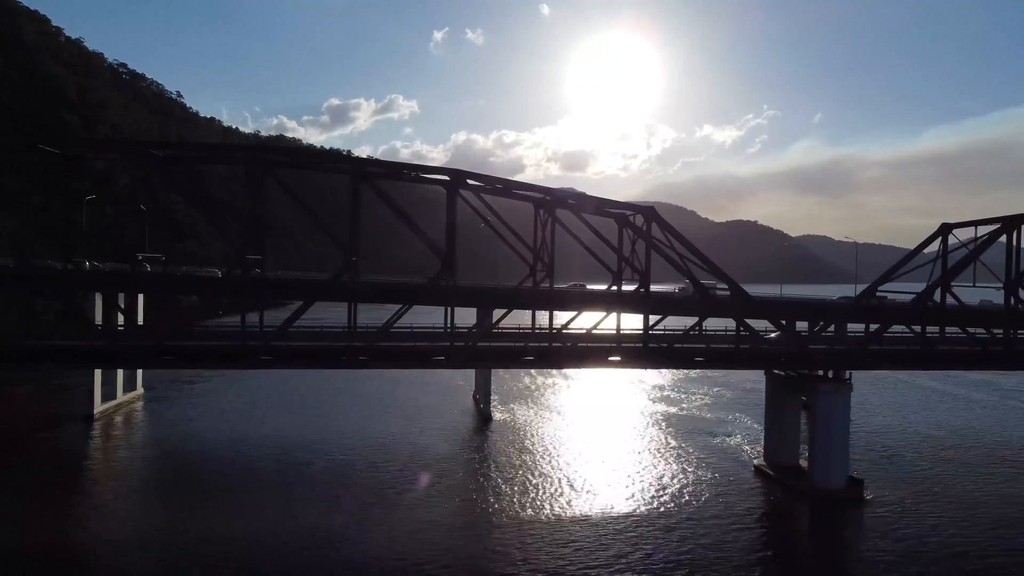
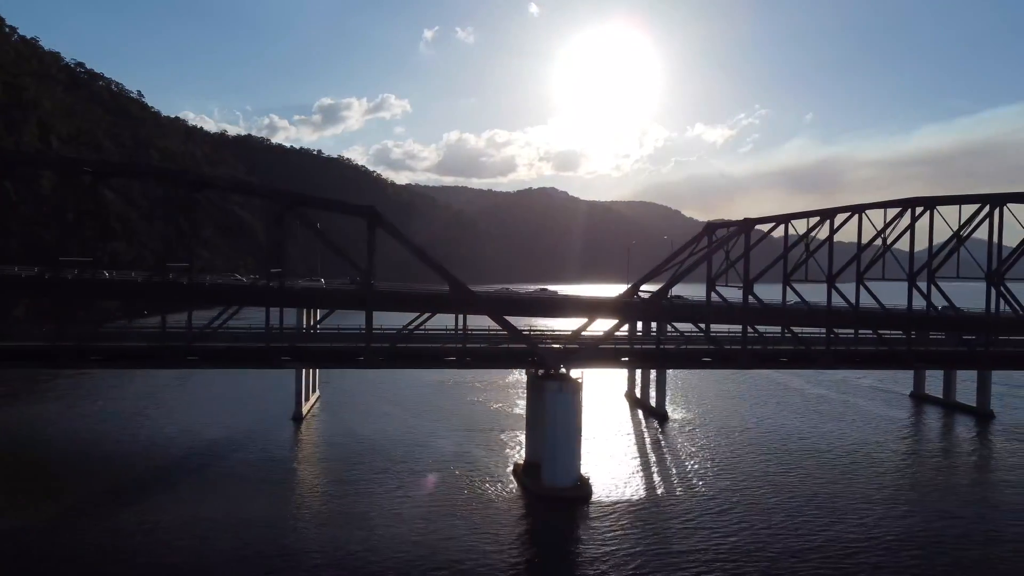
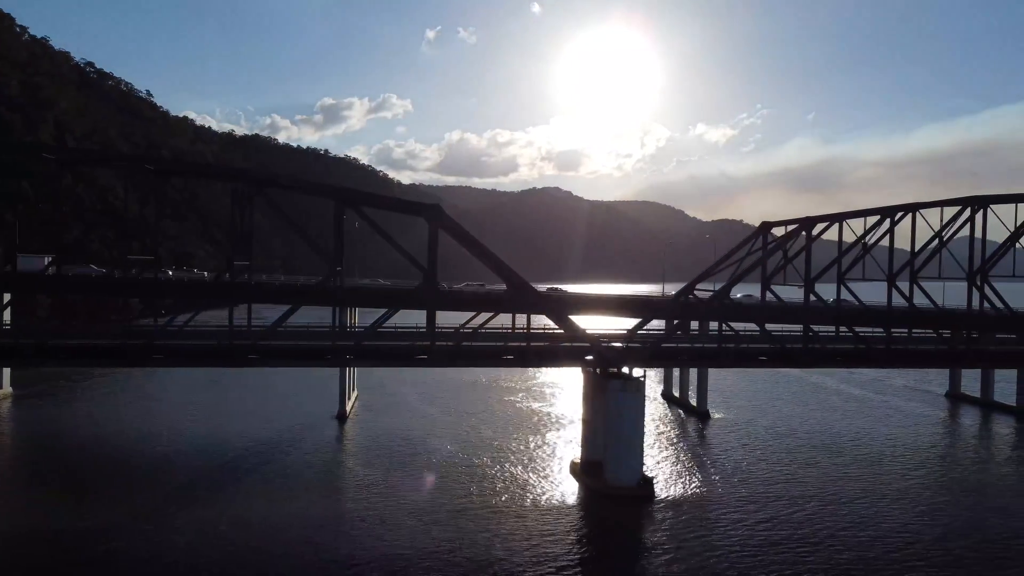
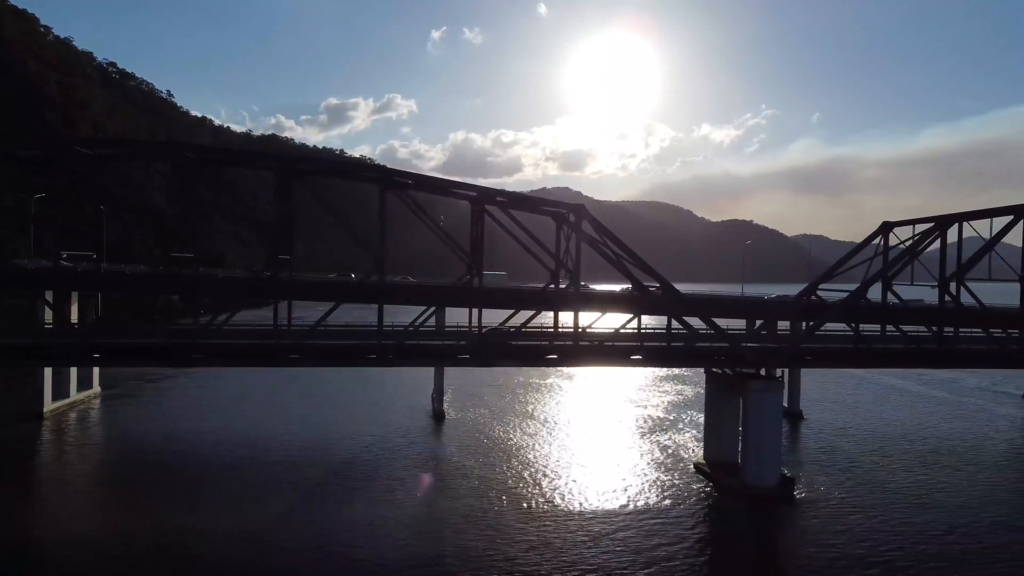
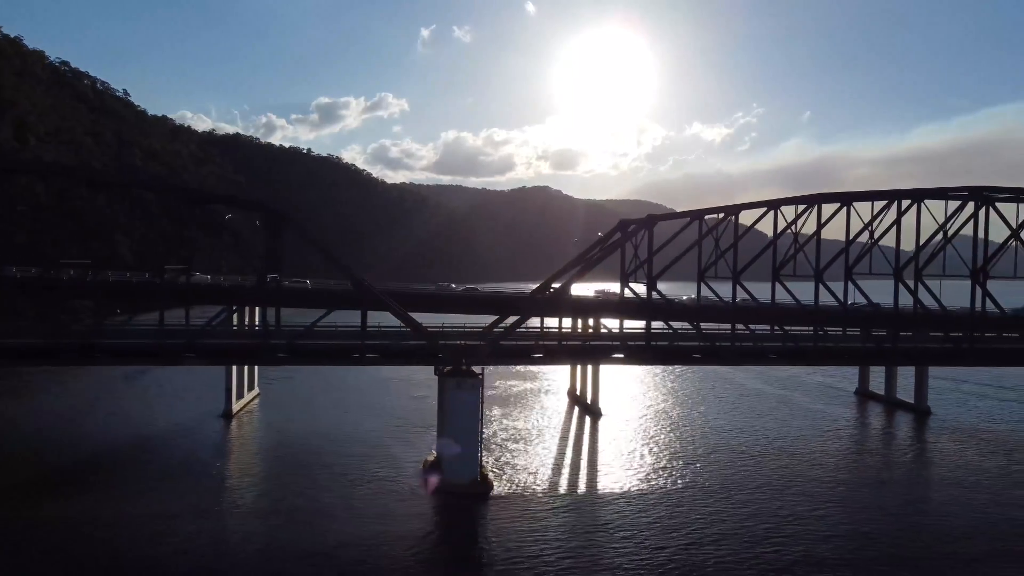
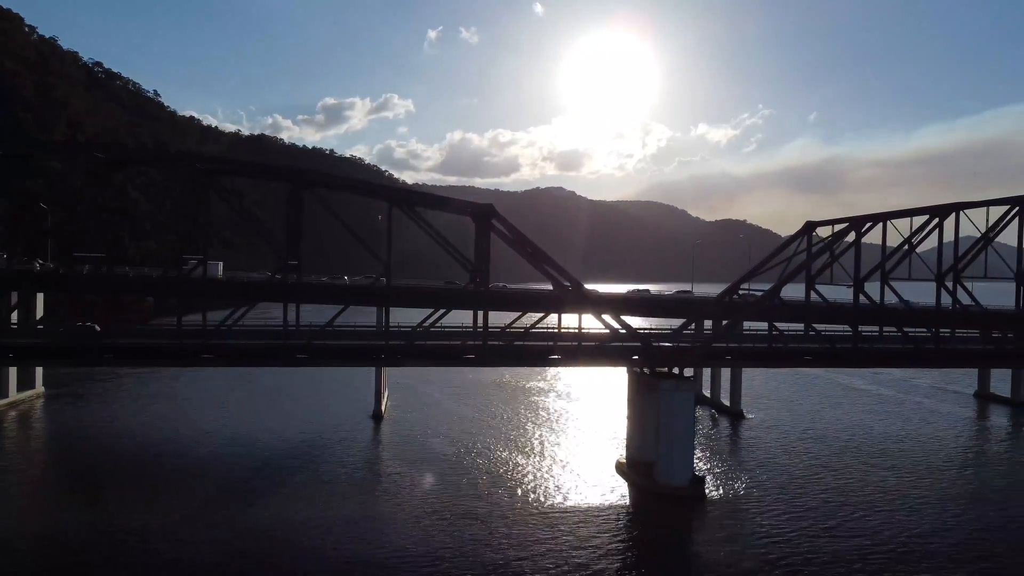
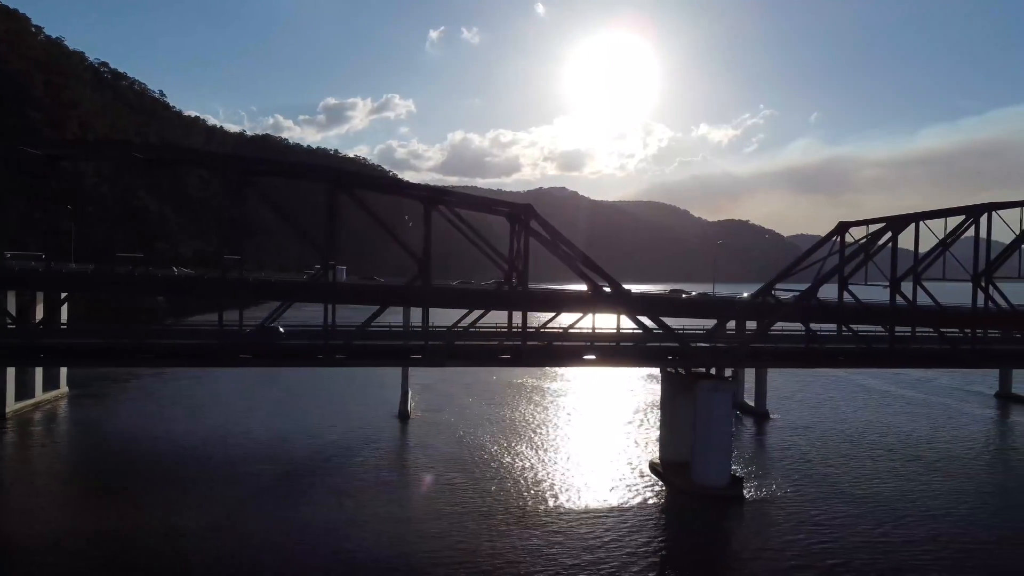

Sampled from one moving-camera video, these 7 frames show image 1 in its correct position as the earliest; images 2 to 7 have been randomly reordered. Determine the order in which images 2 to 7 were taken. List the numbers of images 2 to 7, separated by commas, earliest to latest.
4, 7, 6, 3, 2, 5
